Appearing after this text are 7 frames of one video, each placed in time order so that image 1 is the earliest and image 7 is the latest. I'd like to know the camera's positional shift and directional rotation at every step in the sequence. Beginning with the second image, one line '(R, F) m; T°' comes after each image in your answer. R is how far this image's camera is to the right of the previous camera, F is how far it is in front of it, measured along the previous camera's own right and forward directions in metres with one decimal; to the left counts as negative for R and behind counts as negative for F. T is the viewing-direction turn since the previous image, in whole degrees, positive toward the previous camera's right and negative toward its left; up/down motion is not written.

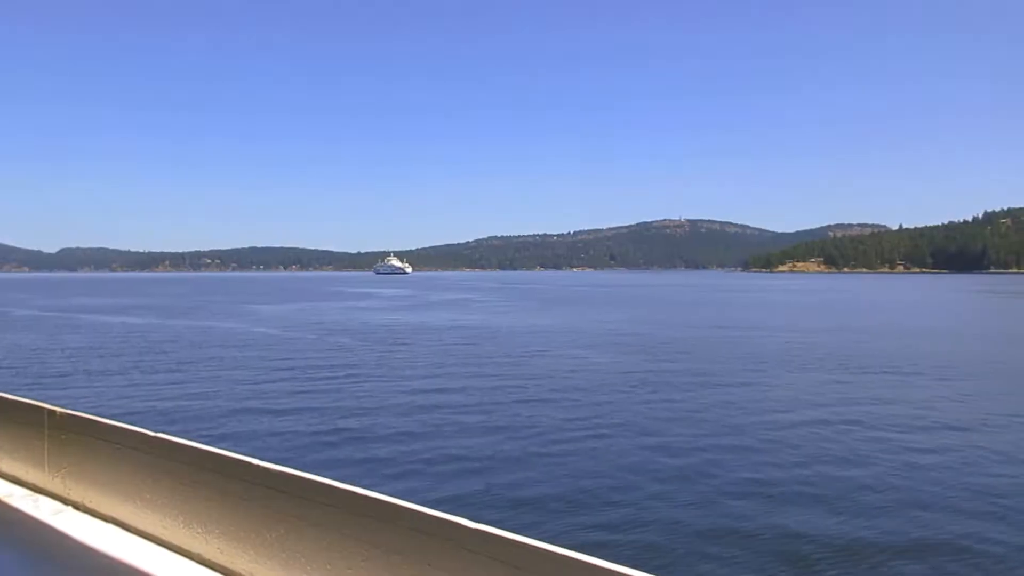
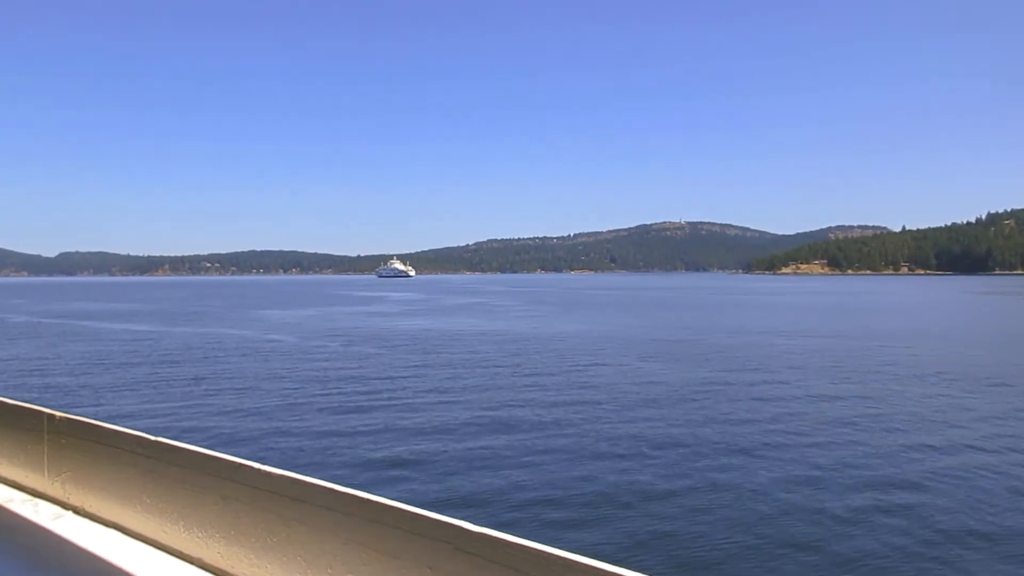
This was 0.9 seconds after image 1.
(-1.0, +1.6) m; 0°
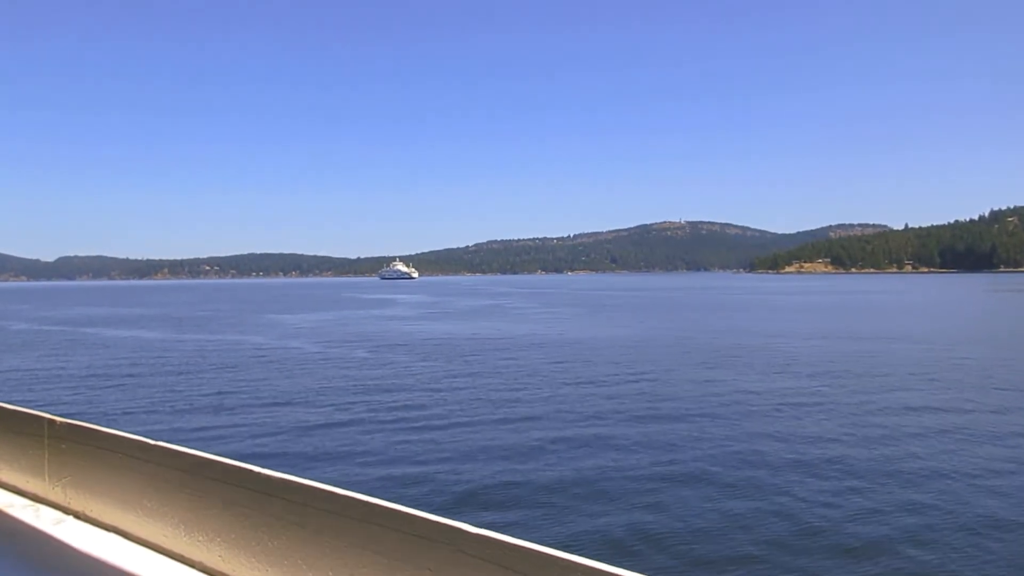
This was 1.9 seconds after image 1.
(-1.0, +1.5) m; 0°
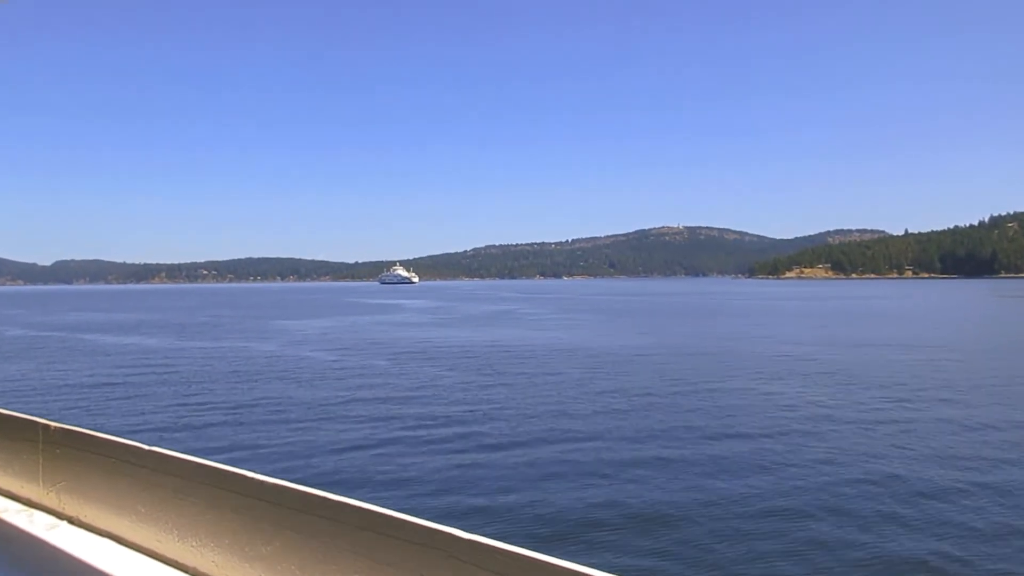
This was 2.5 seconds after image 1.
(-0.7, +1.1) m; 0°
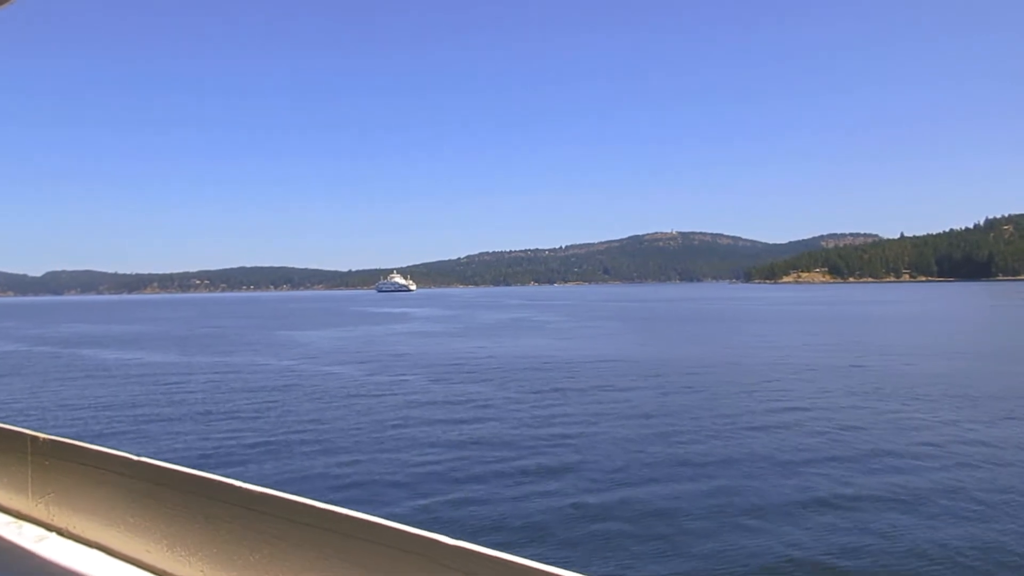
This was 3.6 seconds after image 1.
(-1.2, +1.9) m; +1°
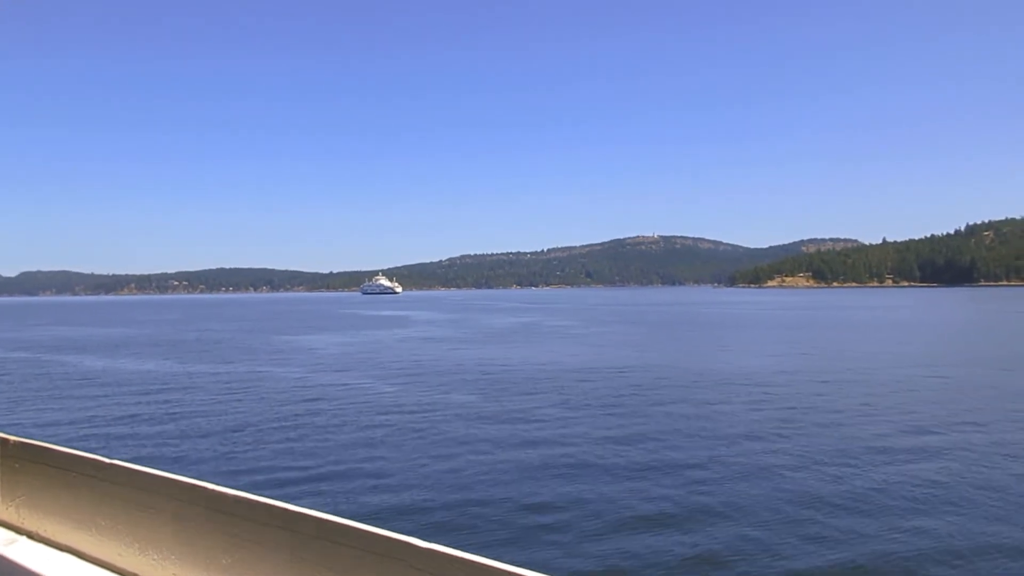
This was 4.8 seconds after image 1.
(-1.3, +2.1) m; +1°
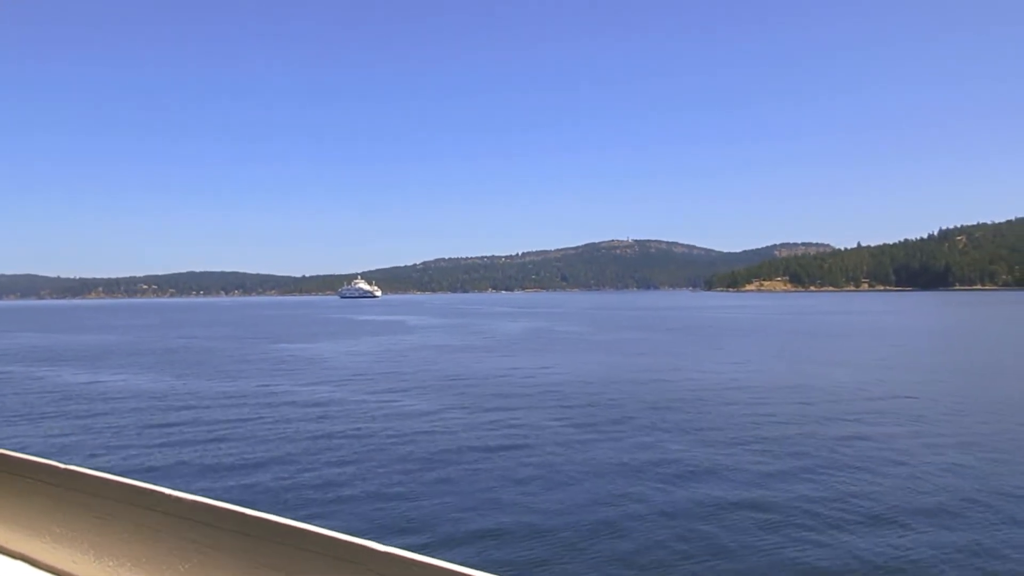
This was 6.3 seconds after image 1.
(-1.7, +2.6) m; +2°
